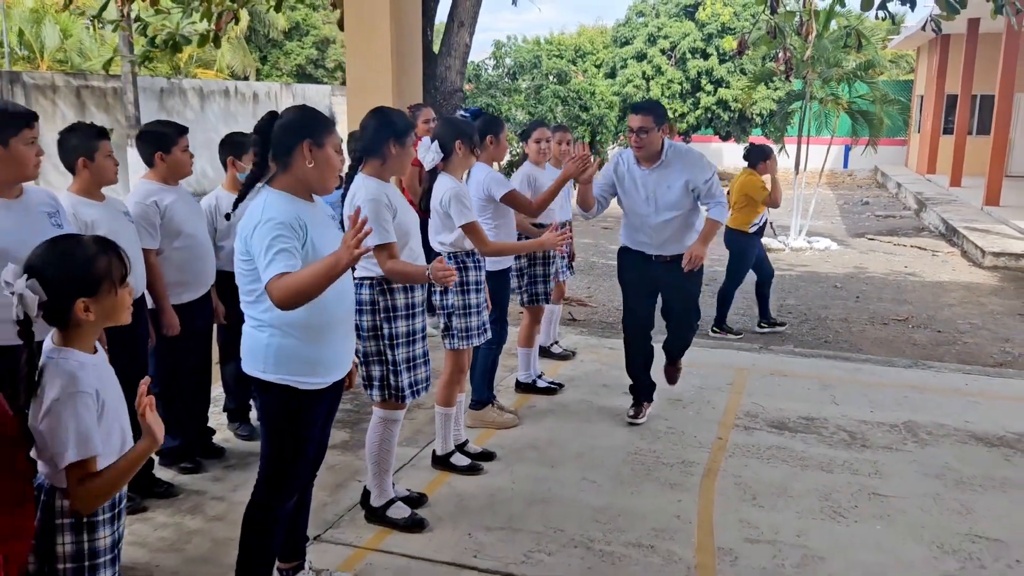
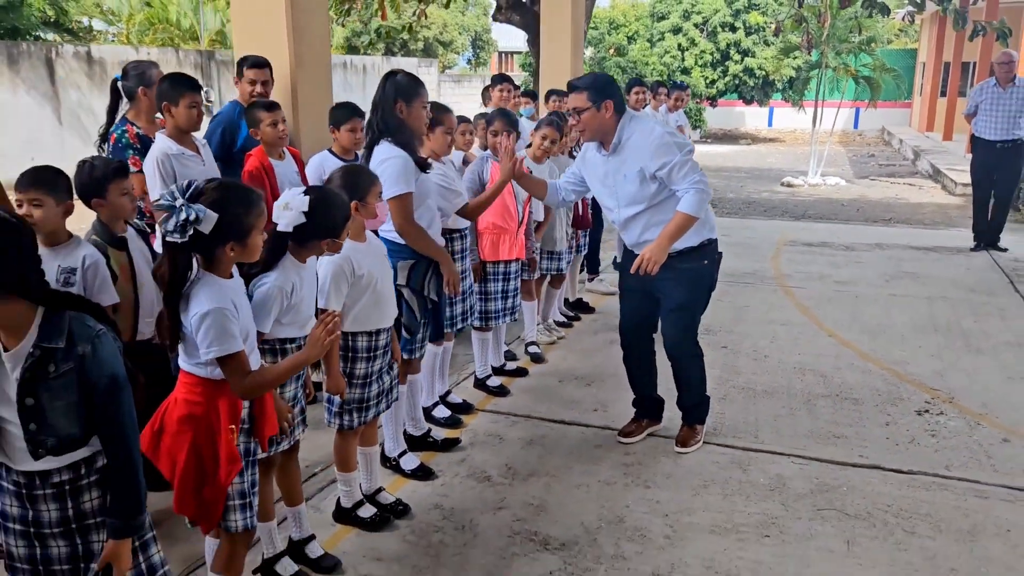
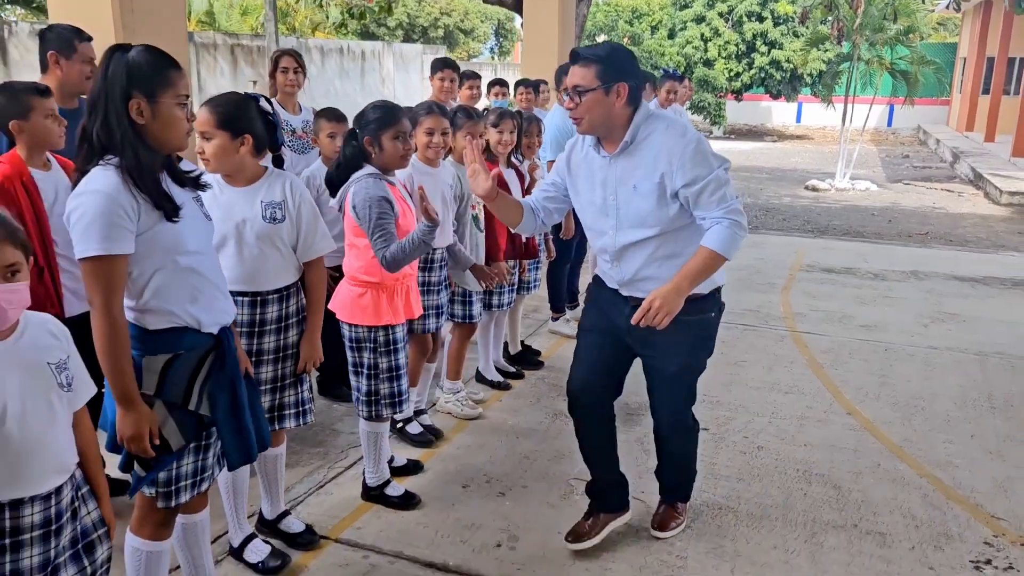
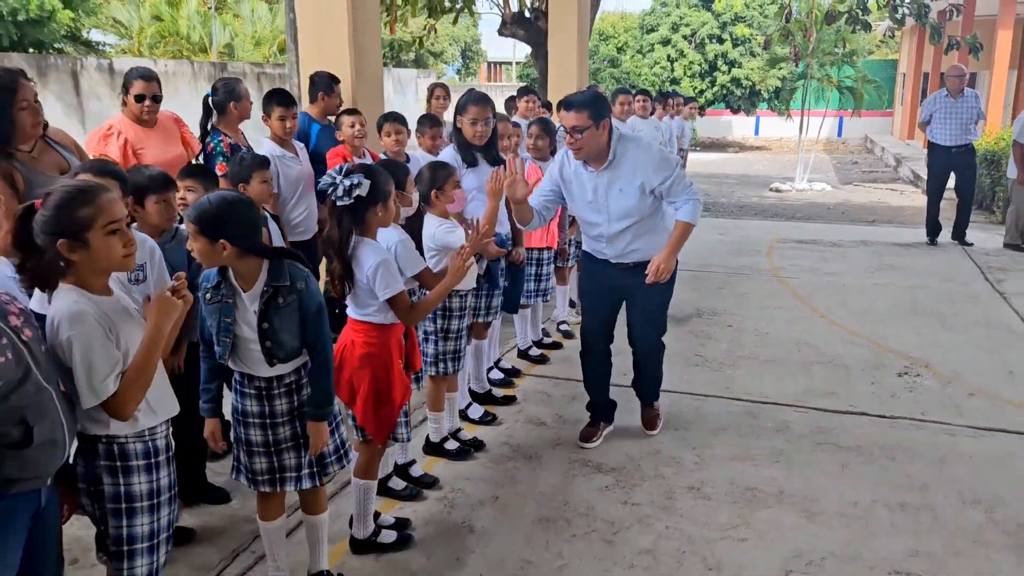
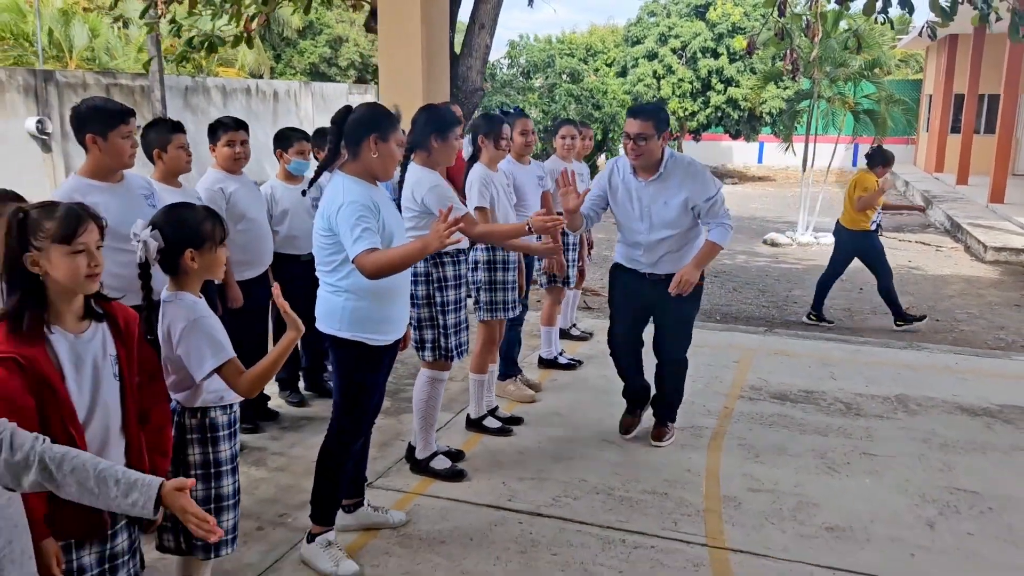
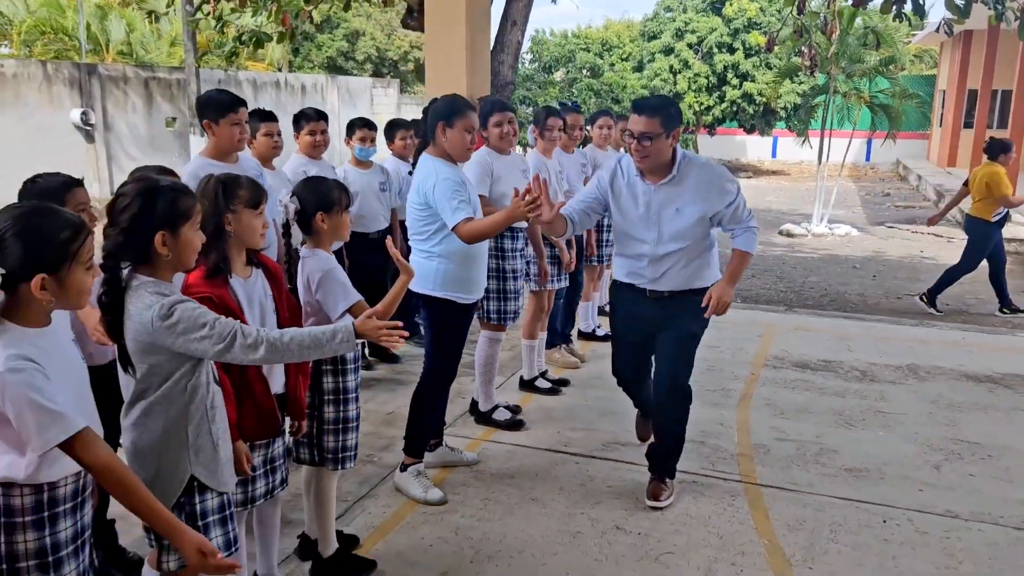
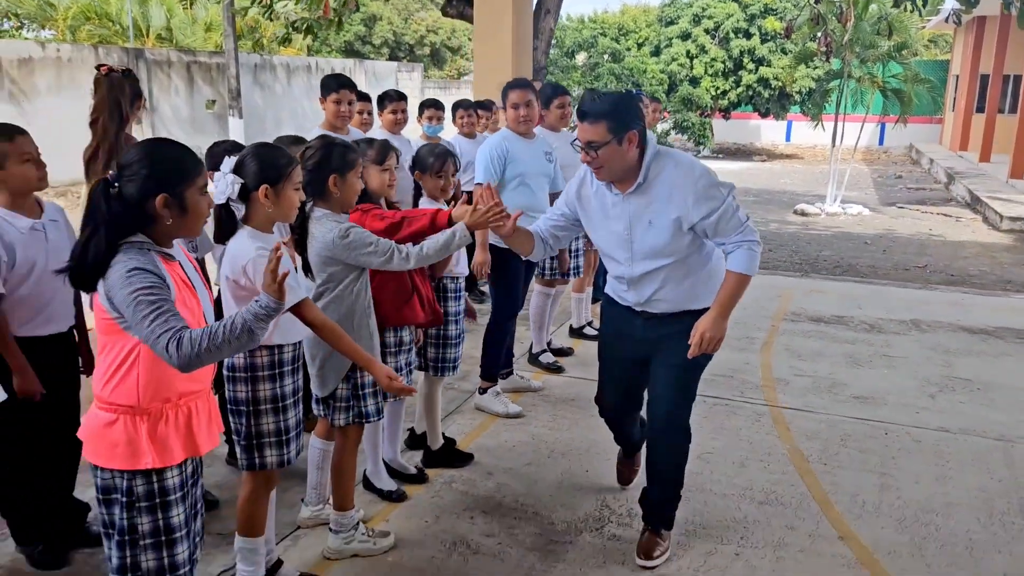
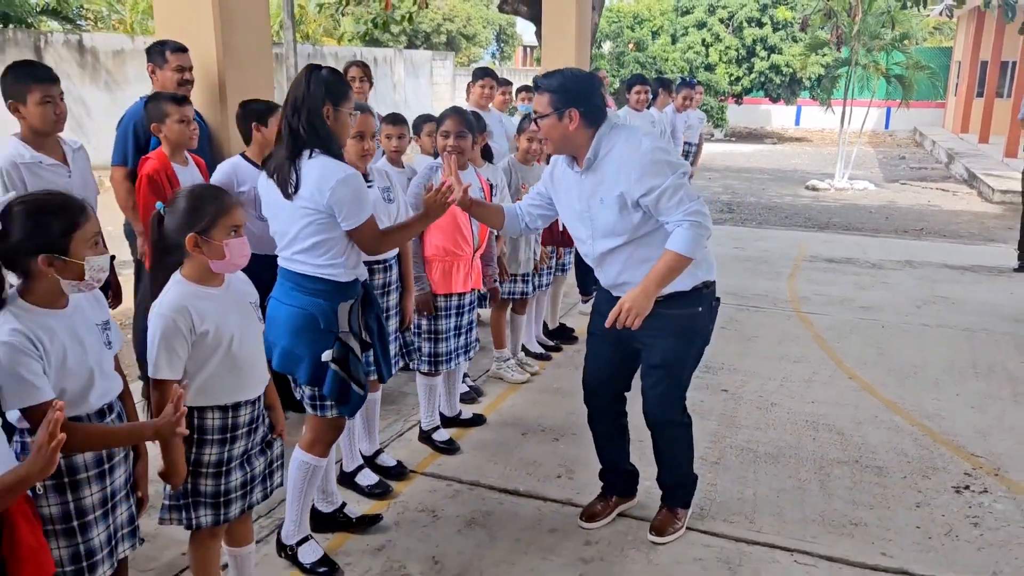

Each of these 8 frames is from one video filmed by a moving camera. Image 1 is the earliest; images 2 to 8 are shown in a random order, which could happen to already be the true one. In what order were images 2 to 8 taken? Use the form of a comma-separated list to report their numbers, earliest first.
5, 6, 7, 3, 8, 2, 4
